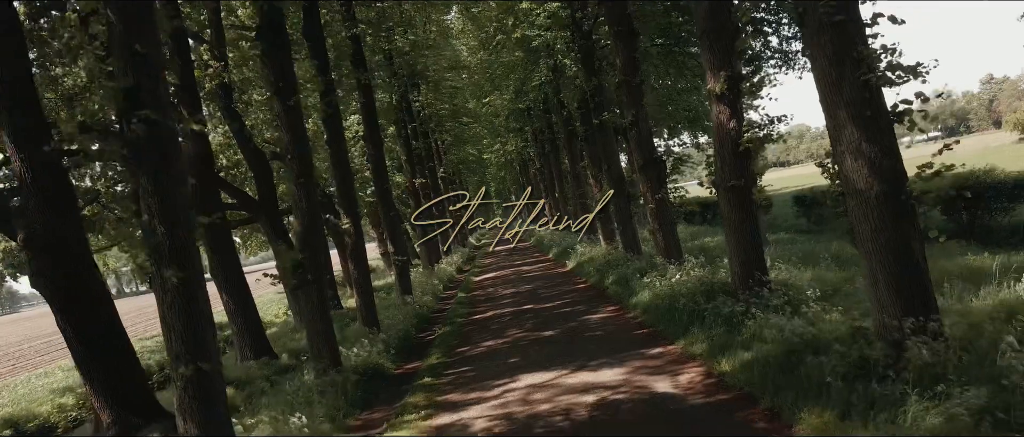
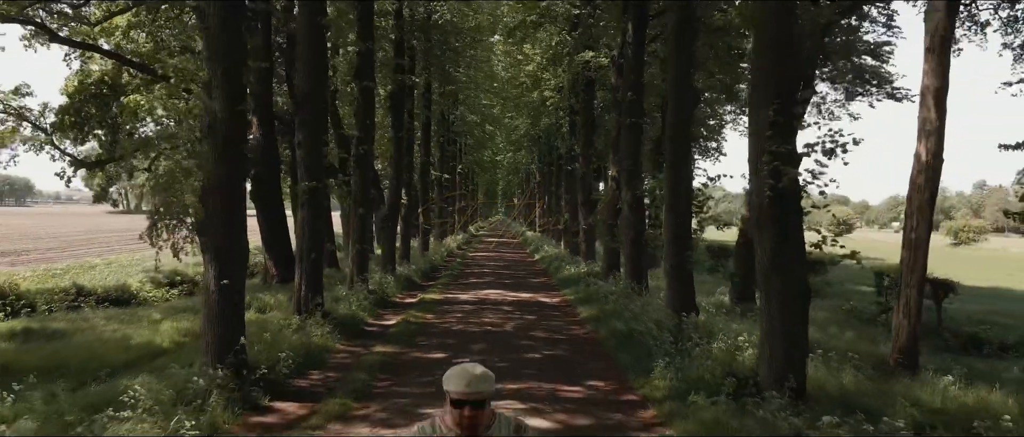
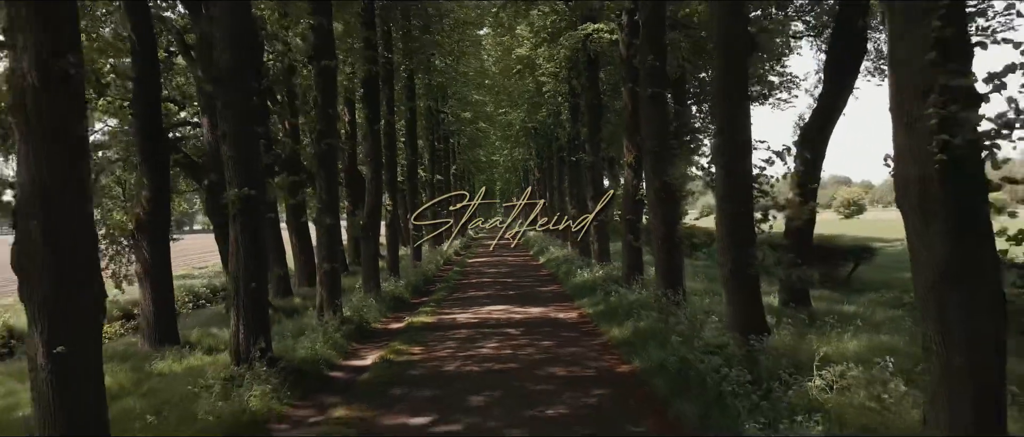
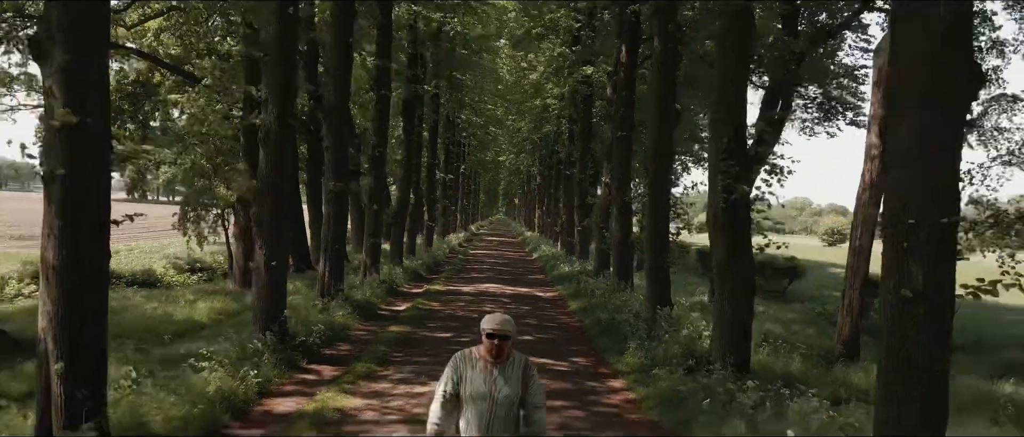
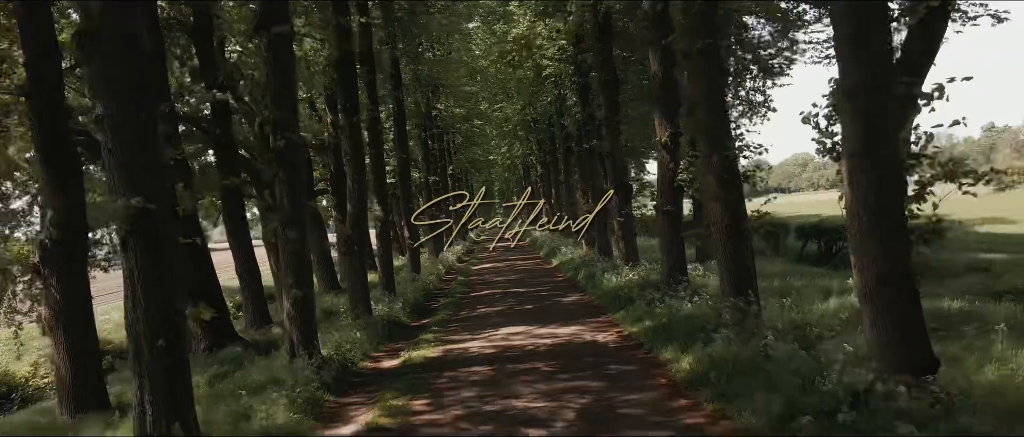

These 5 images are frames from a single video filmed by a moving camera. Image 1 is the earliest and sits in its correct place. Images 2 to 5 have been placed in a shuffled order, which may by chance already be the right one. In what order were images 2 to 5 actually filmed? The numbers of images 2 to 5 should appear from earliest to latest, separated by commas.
5, 3, 2, 4
